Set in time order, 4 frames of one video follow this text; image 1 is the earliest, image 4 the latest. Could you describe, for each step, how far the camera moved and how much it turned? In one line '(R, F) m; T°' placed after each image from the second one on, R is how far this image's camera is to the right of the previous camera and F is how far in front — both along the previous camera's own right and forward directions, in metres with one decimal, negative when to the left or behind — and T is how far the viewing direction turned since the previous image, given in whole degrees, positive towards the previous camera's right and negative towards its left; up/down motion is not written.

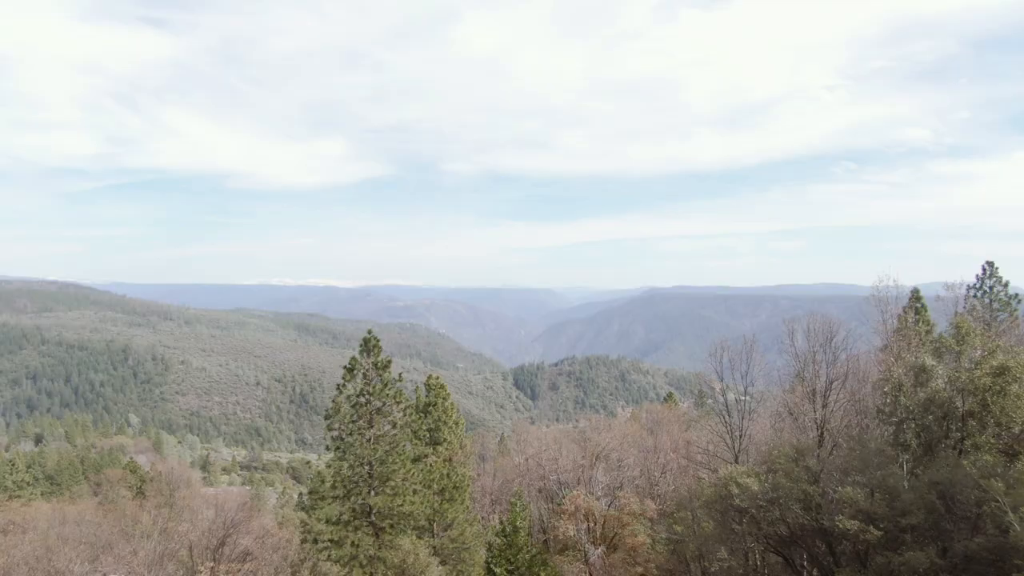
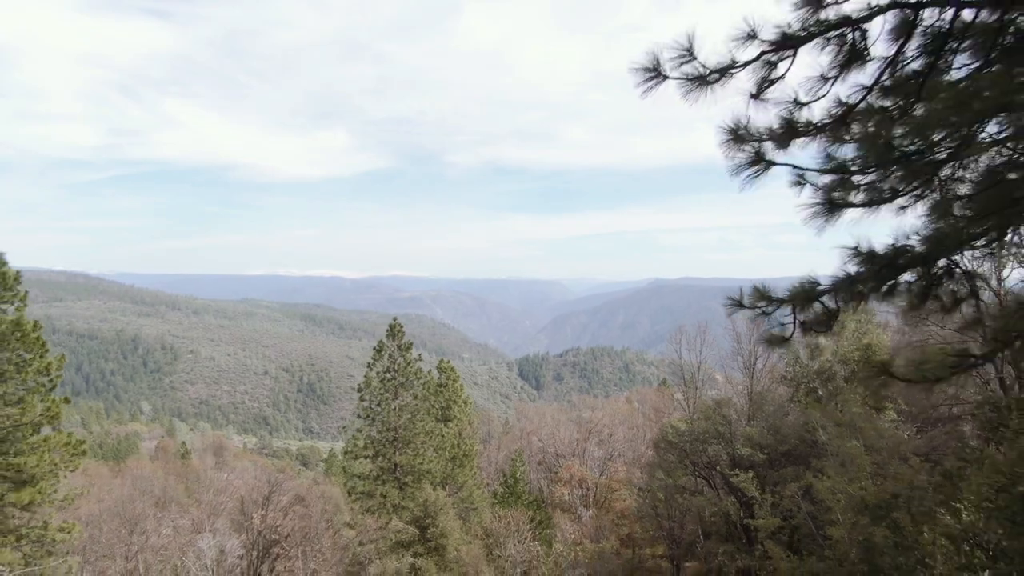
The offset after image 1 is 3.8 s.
(+0.2, -4.4) m; -1°
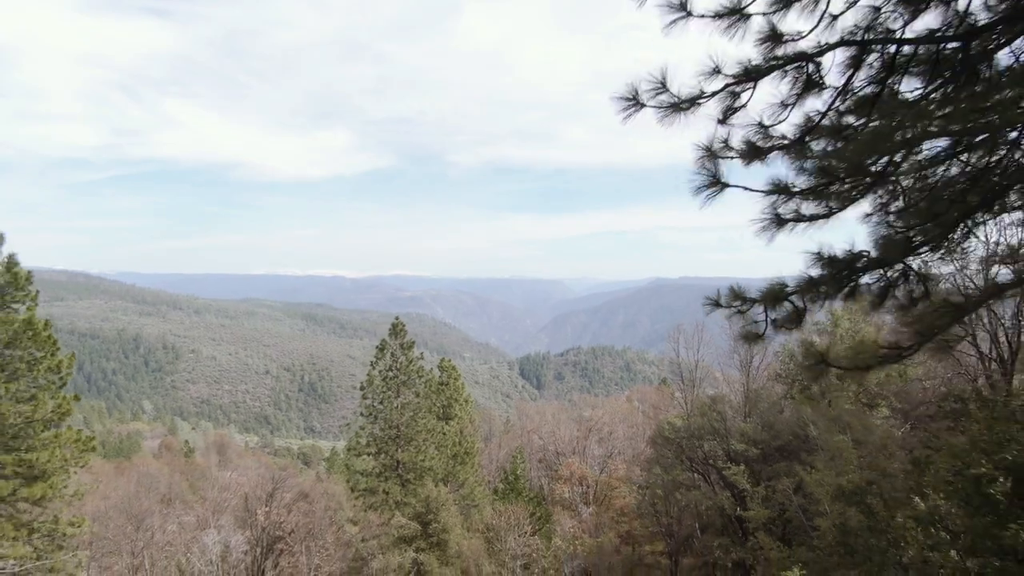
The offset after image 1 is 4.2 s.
(0.0, -0.4) m; 0°
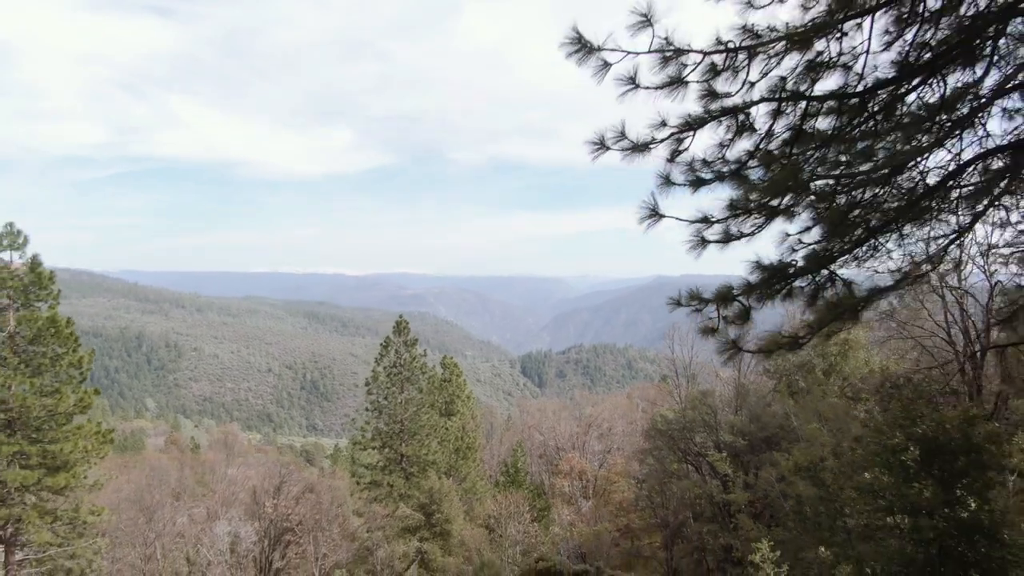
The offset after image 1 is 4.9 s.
(+0.1, -0.8) m; 0°
